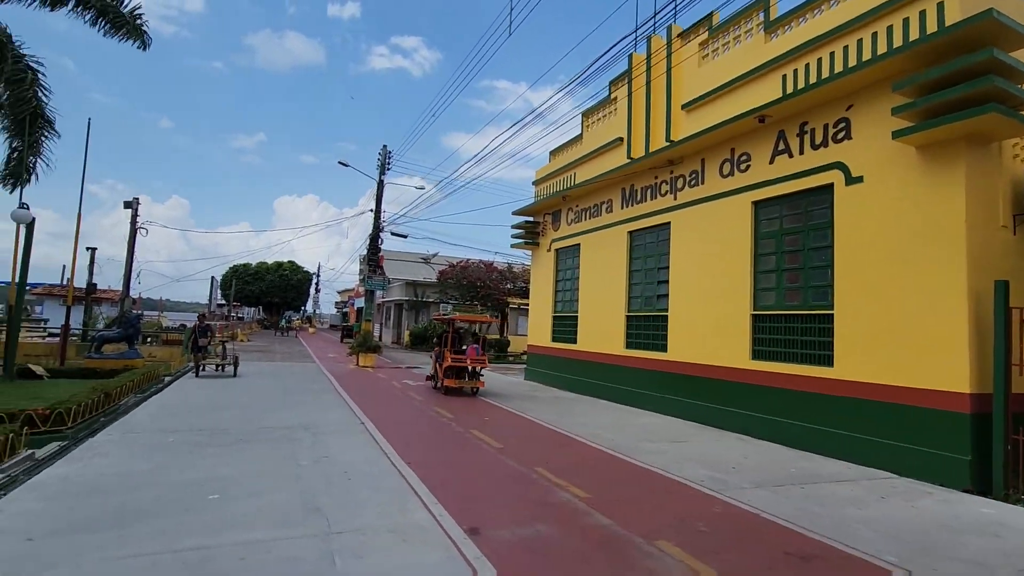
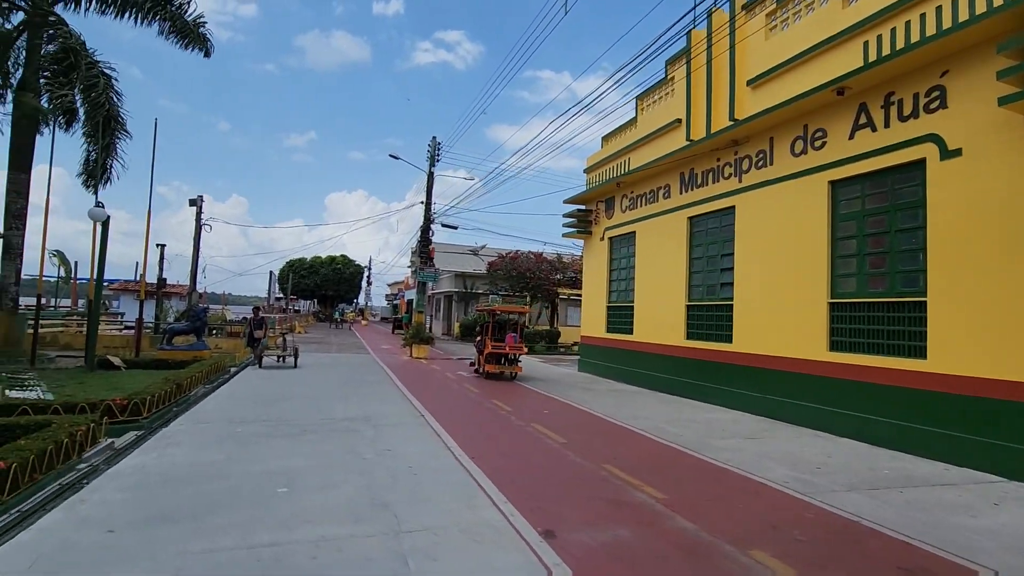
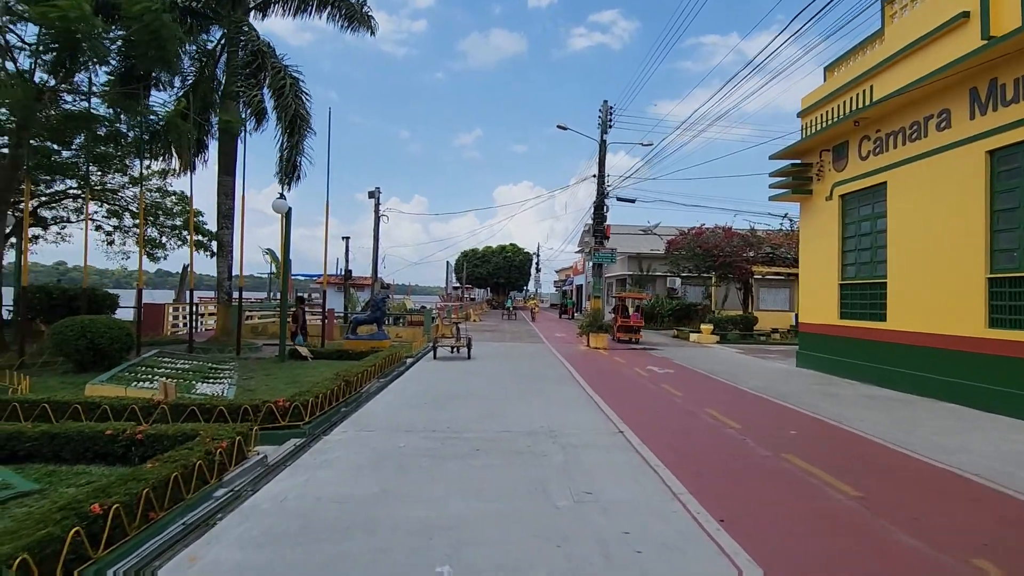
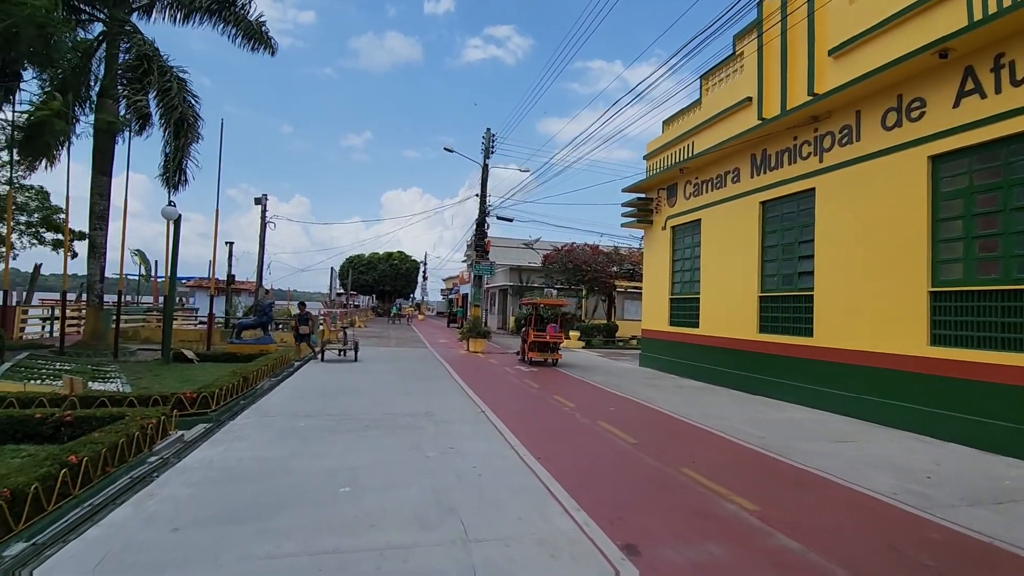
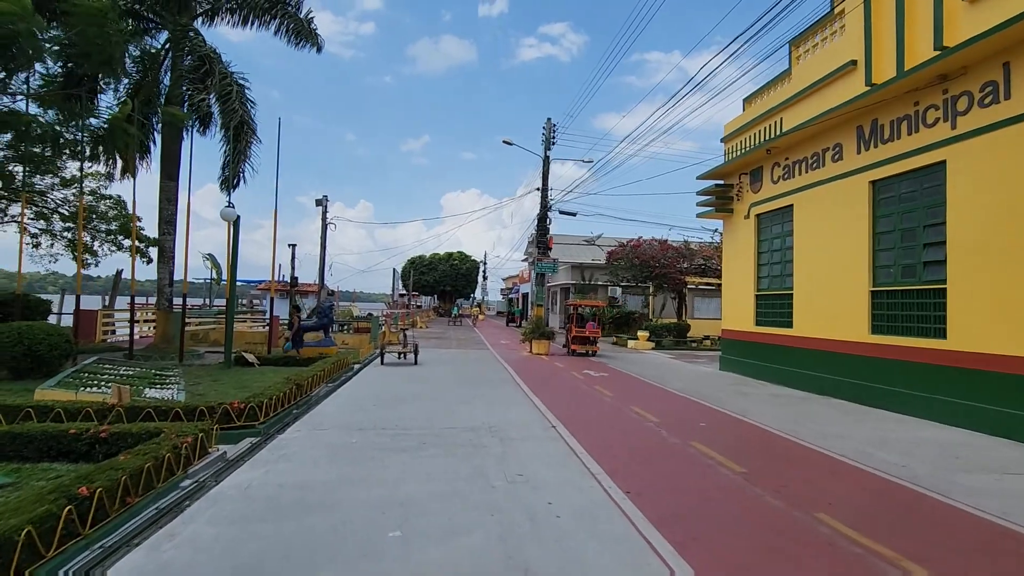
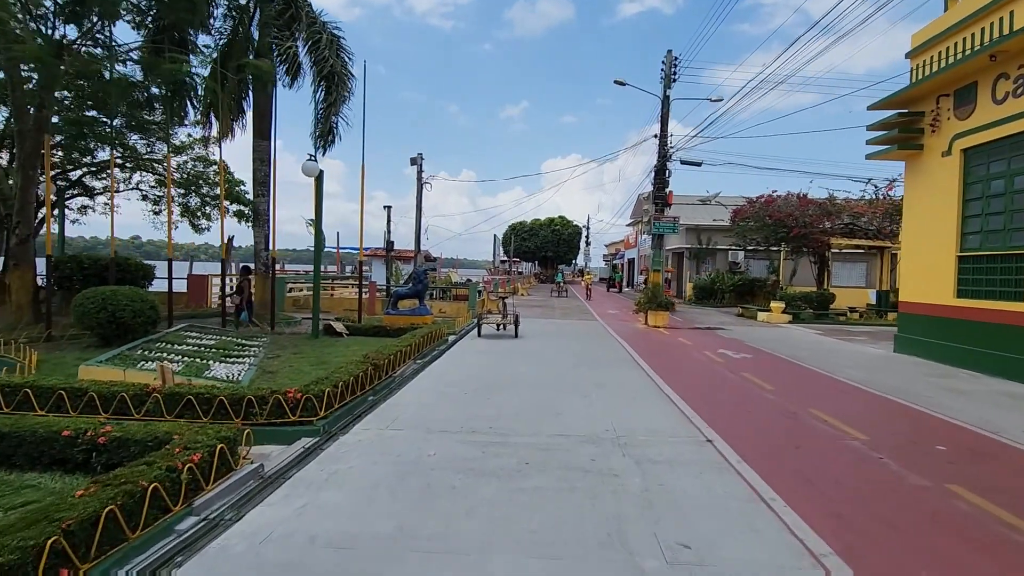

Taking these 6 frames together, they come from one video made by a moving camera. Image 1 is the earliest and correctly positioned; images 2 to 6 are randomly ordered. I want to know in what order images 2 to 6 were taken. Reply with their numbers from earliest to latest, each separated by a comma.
2, 4, 5, 3, 6
